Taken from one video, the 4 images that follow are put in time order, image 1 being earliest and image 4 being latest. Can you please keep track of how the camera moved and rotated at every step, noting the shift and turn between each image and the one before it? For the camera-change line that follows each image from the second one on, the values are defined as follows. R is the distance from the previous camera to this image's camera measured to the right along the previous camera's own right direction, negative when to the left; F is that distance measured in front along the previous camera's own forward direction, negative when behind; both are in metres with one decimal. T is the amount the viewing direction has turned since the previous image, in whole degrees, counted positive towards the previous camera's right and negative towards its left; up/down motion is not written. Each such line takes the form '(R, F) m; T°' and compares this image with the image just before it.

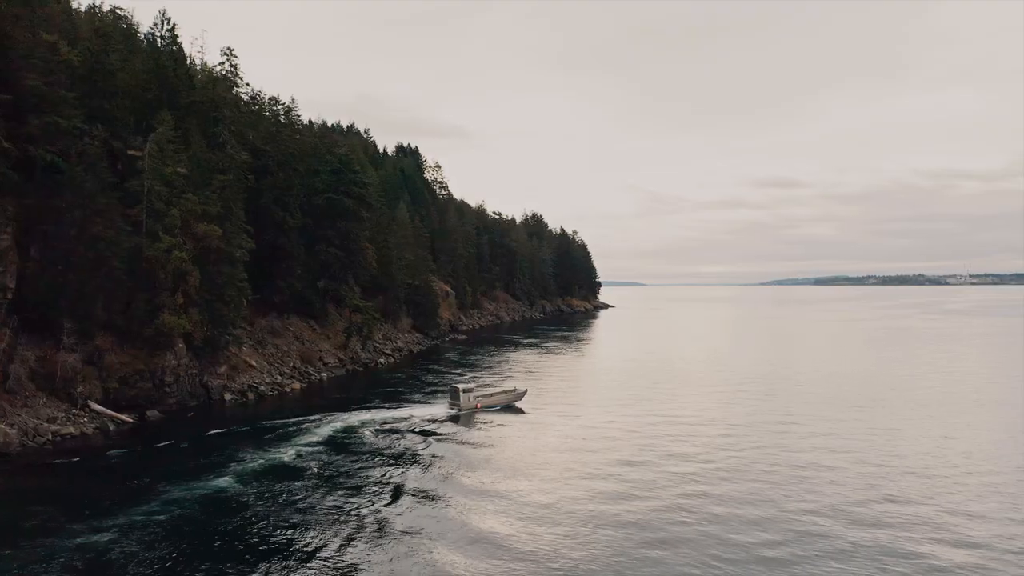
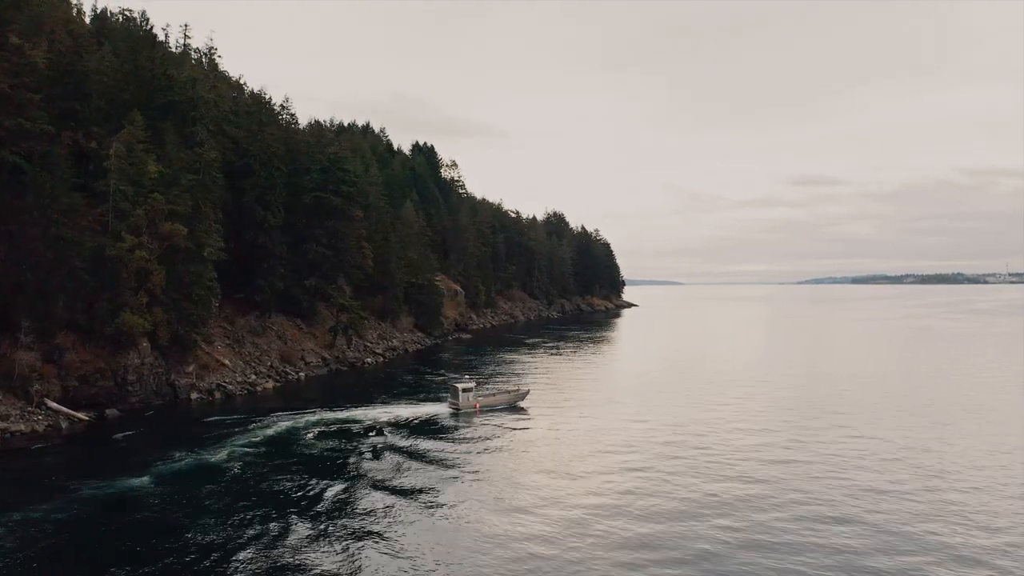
(+3.3, -0.1) m; -1°
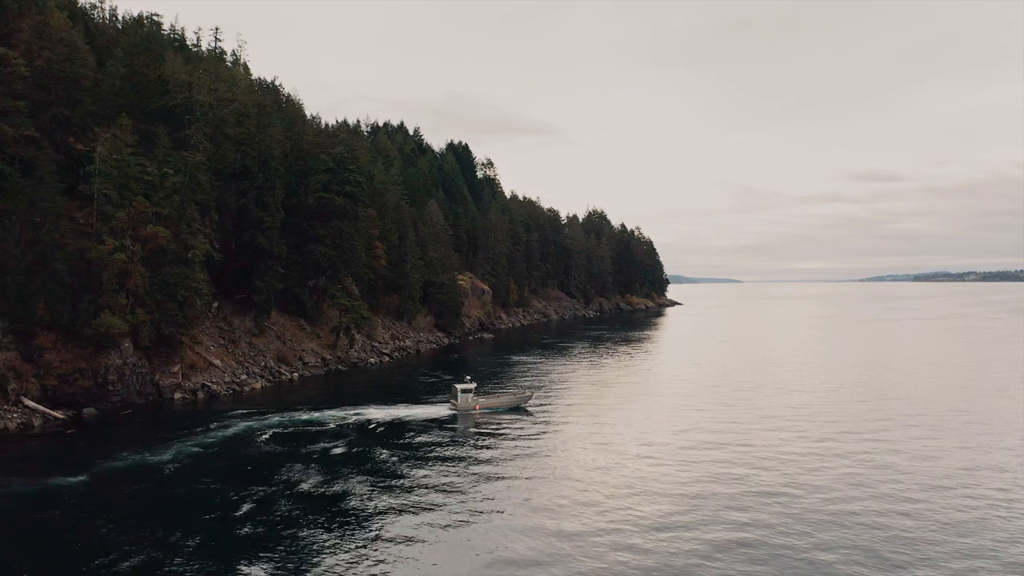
(+3.5, +0.2) m; -2°
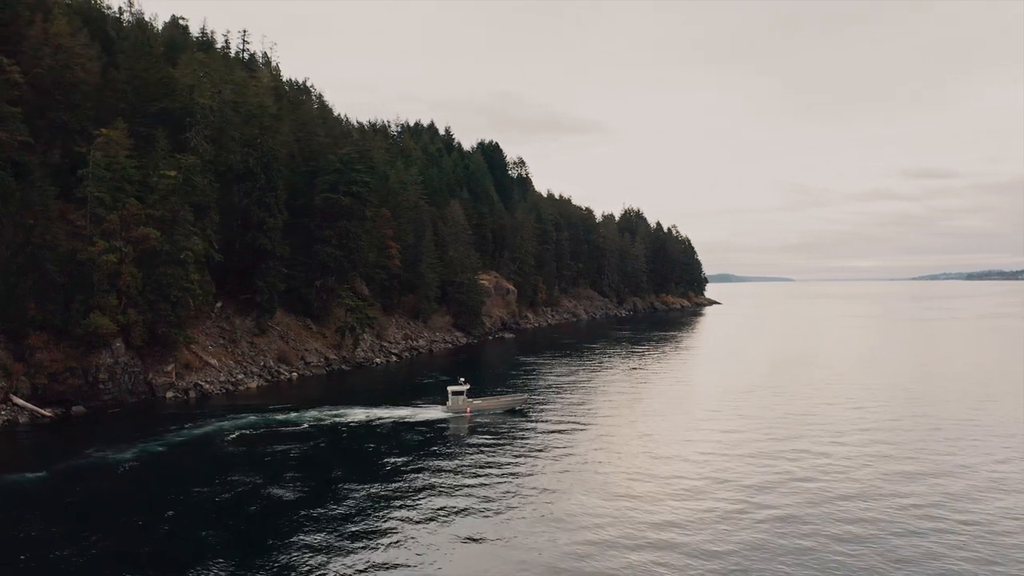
(+2.9, +0.1) m; -2°
